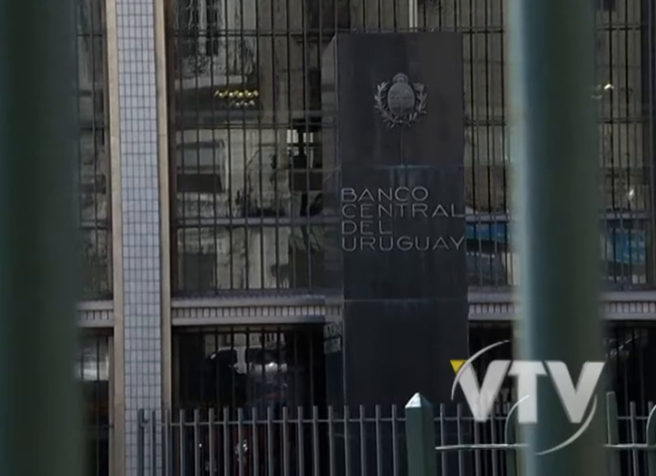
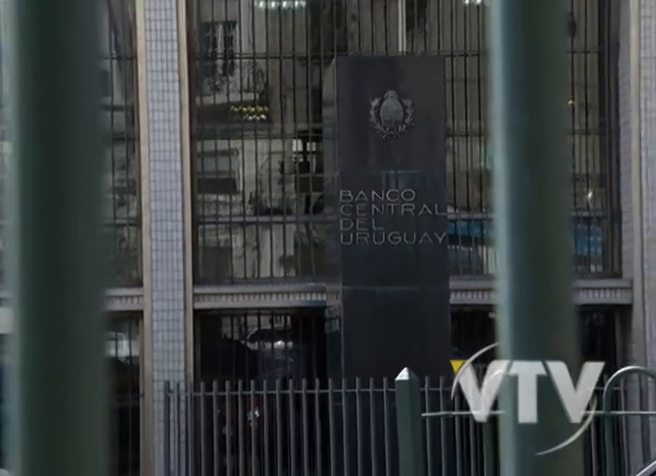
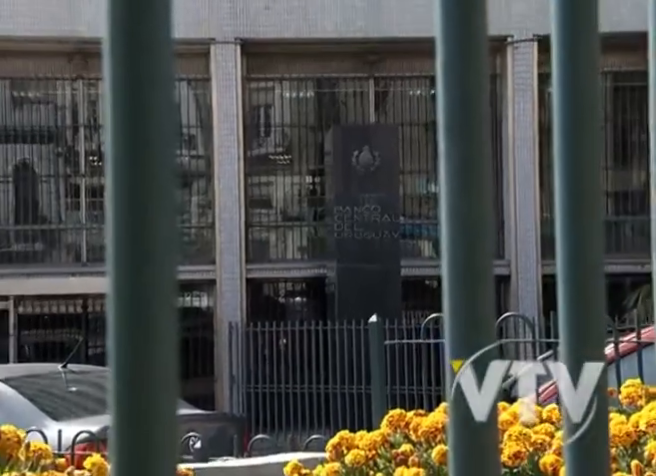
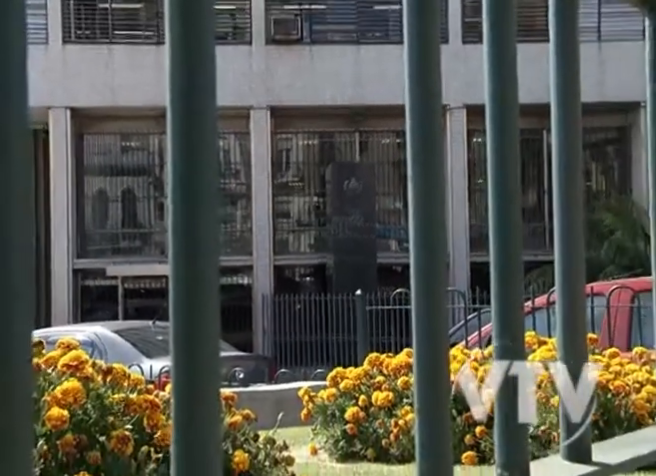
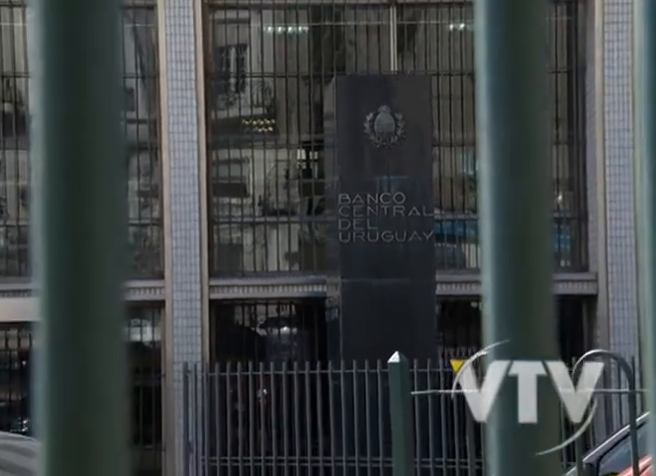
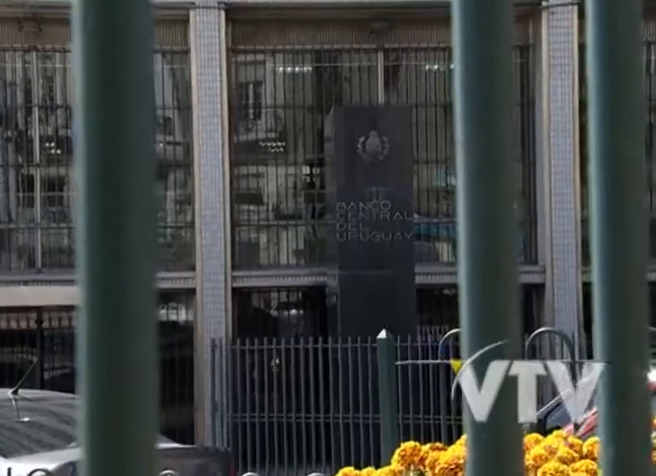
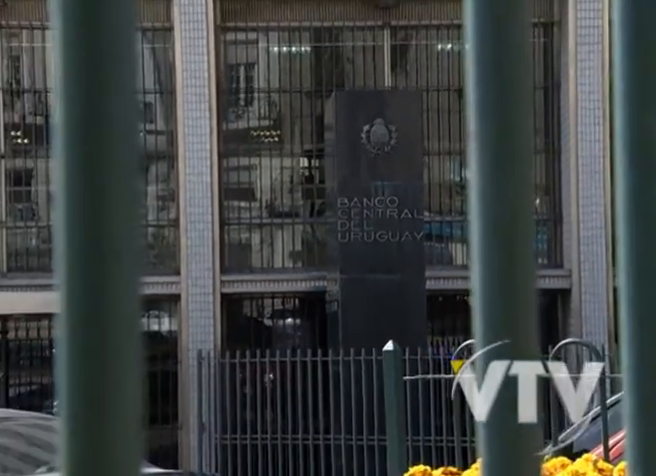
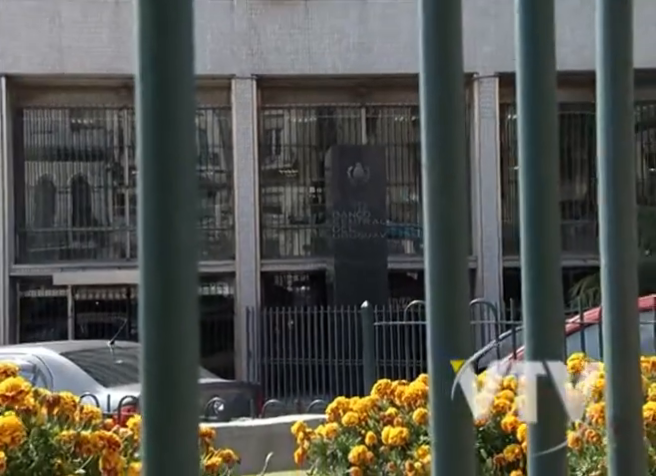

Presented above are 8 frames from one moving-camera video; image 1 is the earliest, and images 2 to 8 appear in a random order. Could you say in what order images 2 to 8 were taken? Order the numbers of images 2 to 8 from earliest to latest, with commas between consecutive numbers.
2, 5, 7, 6, 3, 8, 4
